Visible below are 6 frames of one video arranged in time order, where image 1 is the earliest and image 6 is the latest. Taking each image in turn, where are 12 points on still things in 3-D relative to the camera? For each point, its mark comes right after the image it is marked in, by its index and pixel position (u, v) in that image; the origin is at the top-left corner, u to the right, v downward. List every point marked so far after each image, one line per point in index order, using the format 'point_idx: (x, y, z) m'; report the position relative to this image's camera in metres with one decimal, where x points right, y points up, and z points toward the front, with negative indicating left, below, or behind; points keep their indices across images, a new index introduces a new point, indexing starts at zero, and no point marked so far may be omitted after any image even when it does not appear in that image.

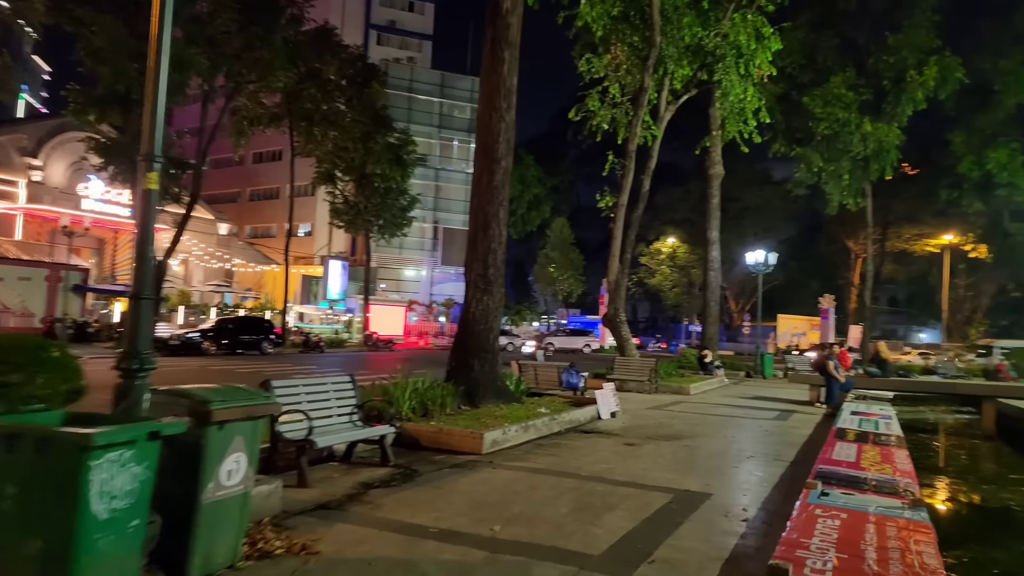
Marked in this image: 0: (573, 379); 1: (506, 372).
0: (+1.3, -1.9, +13.0) m
1: (-0.1, -1.7, +13.0) m
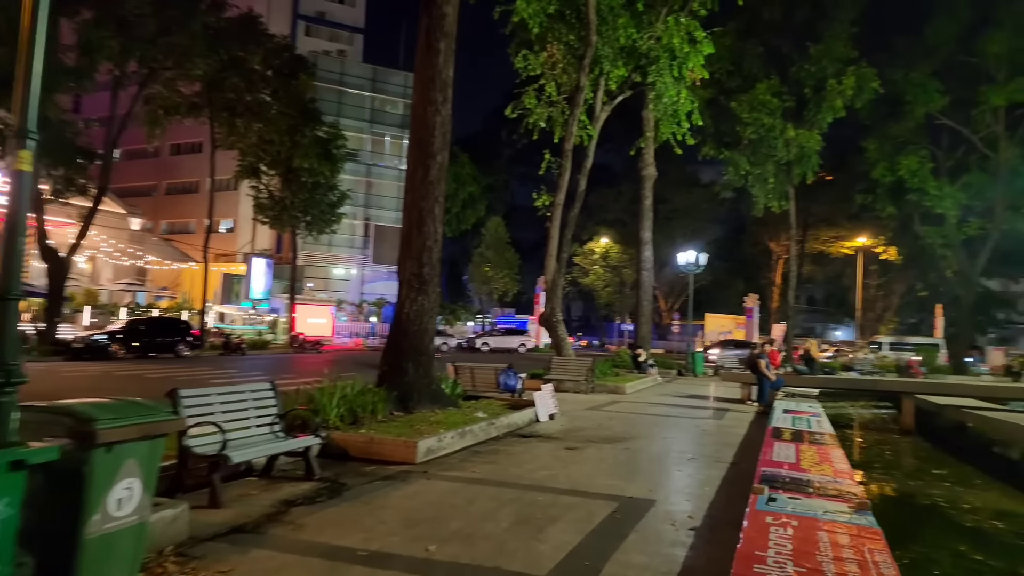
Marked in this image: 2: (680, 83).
0: (0.0, -1.8, +12.6) m
1: (-1.4, -1.7, +12.5) m
2: (+5.0, +6.2, +19.4) m
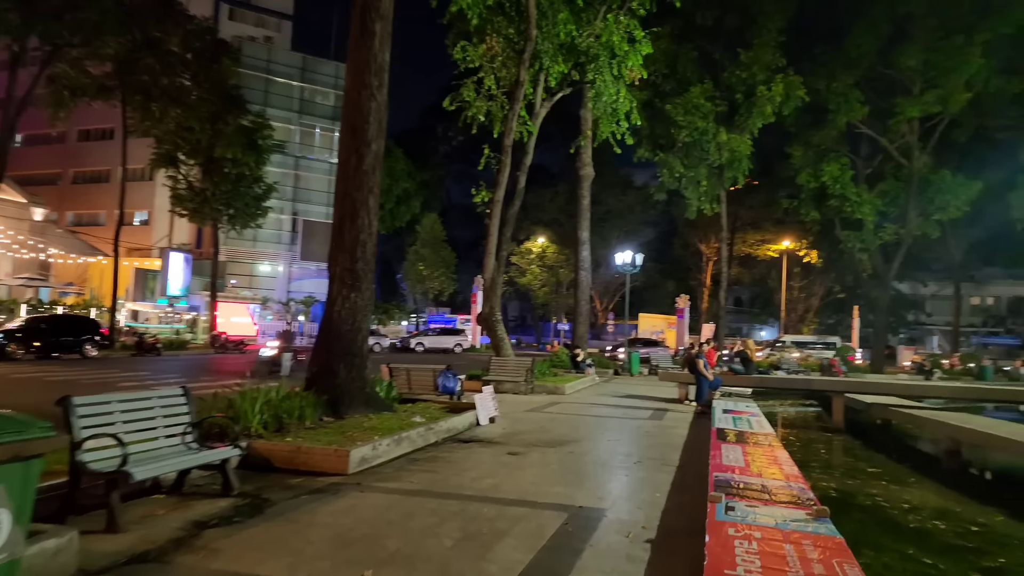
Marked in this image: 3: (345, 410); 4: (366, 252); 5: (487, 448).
0: (-1.2, -1.8, +12.1) m
1: (-2.5, -1.7, +11.8) m
2: (+3.2, +6.2, +19.4) m
3: (-2.6, -1.9, +9.9) m
4: (-2.4, +0.6, +10.4) m
5: (-0.3, -2.2, +8.8) m
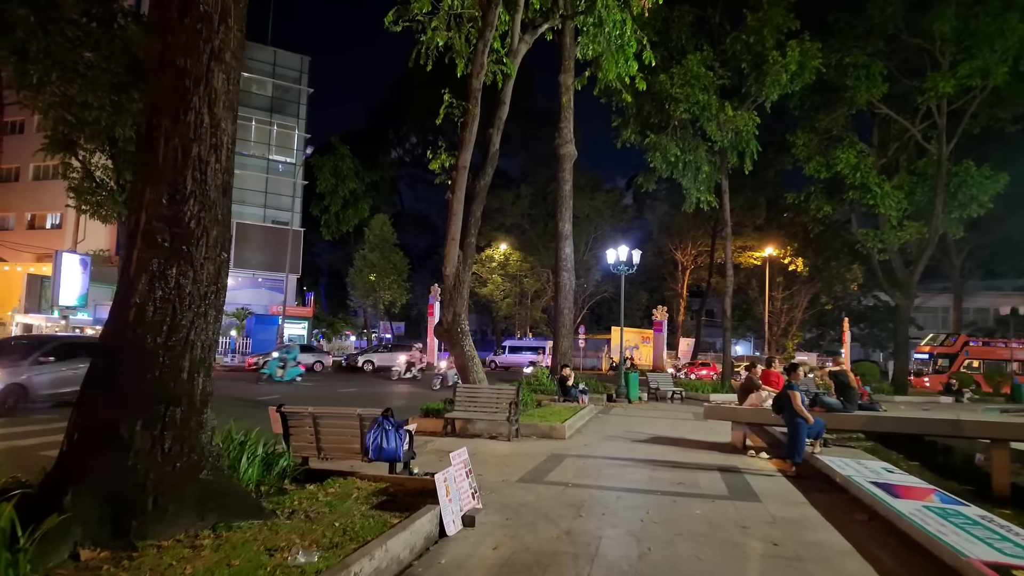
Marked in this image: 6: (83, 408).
0: (-1.3, -1.6, +6.7) m
1: (-2.6, -1.5, +6.4) m
2: (+2.6, +6.2, +14.5) m
3: (-2.5, -1.6, +4.4) m
4: (-2.4, +0.8, +5.0) m
5: (-0.2, -1.9, +3.4) m
6: (-3.0, -0.8, +4.6) m
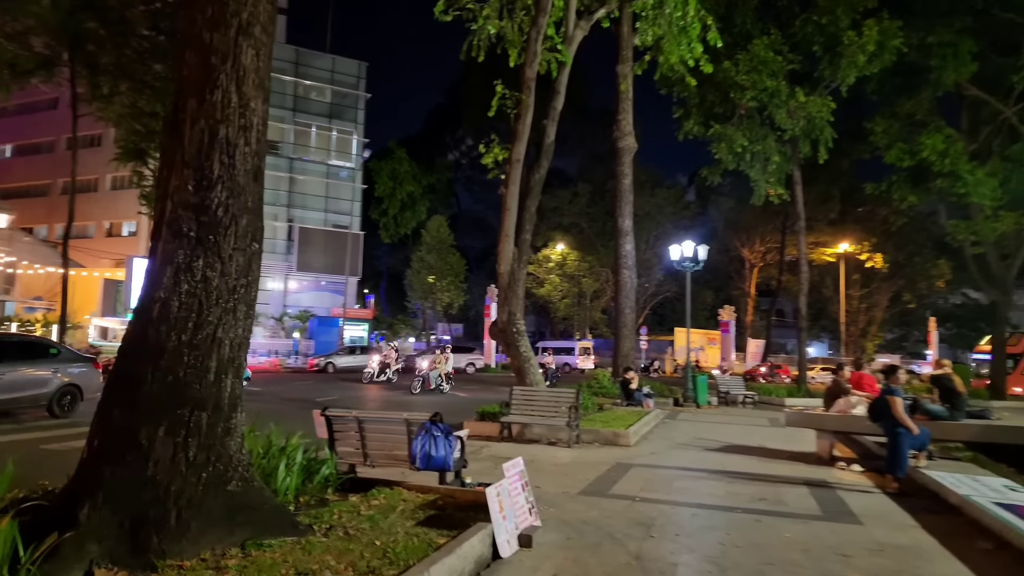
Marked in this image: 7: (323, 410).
0: (-0.7, -1.6, +6.2) m
1: (-2.1, -1.4, +5.9) m
2: (+3.8, +6.3, +13.6) m
3: (-2.2, -1.6, +4.0) m
4: (-2.0, +0.9, +4.6) m
5: (+0.1, -1.9, +2.8) m
6: (-2.7, -0.8, +4.2) m
7: (-2.0, -1.3, +7.0) m
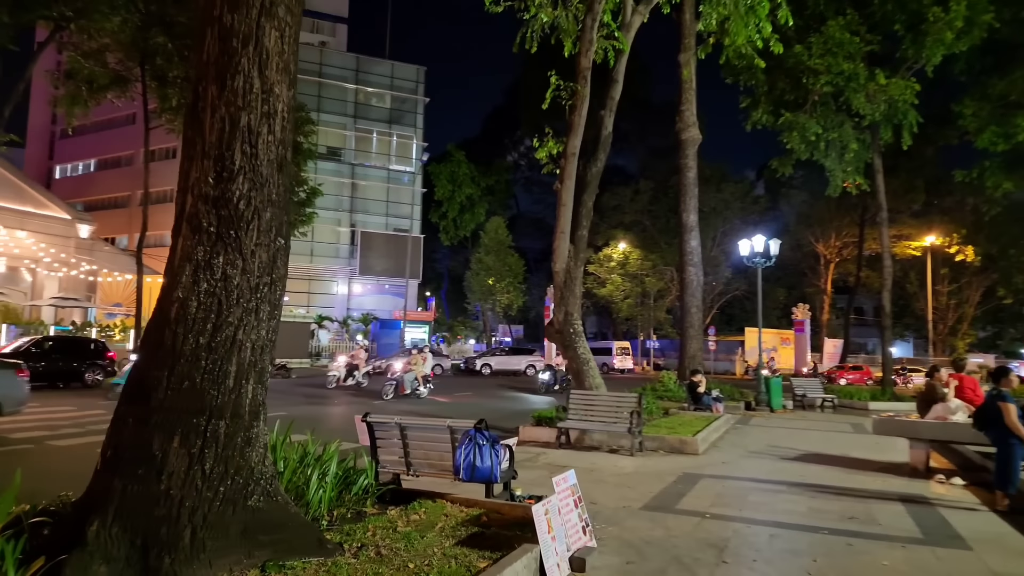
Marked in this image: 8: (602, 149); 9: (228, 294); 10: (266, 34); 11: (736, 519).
0: (-0.3, -1.5, +5.7) m
1: (-1.6, -1.4, +5.6) m
2: (+4.8, +6.4, +12.7) m
3: (-1.9, -1.6, +3.7) m
4: (-1.7, +0.9, +4.2) m
5: (+0.2, -1.8, +2.3) m
6: (-2.4, -0.8, +4.0) m
7: (-1.5, -1.3, +6.6) m
8: (+1.8, +2.9, +13.2) m
9: (-1.8, 0.0, +4.1) m
10: (-1.6, +1.7, +4.3) m
11: (+2.2, -2.3, +6.3) m
